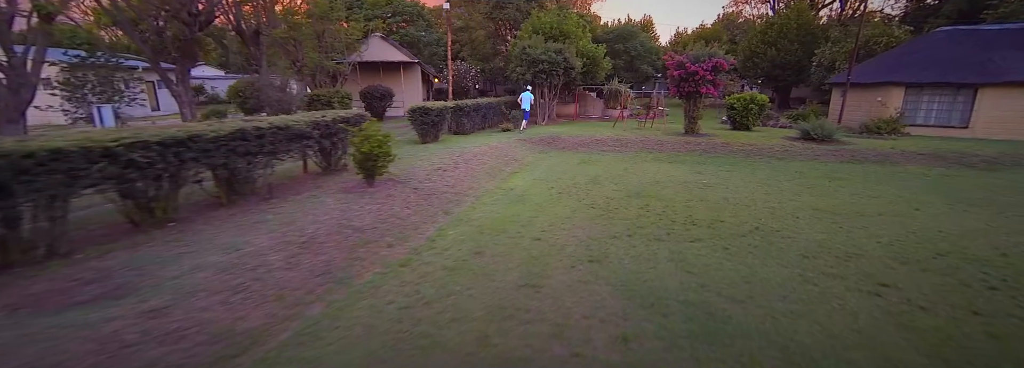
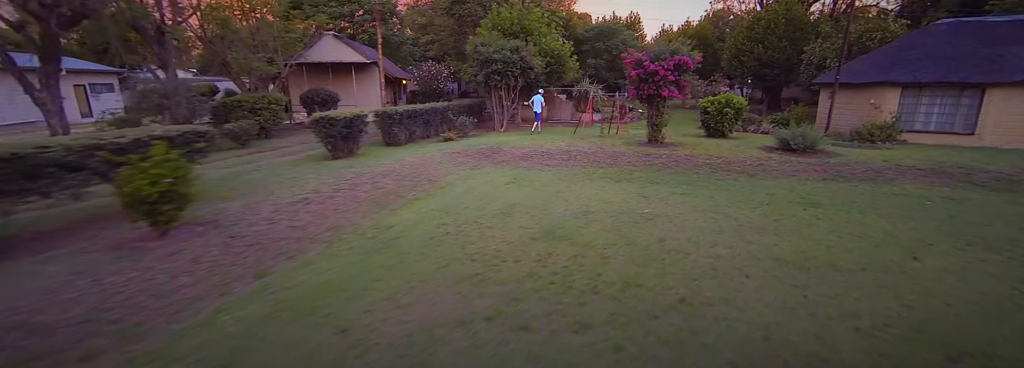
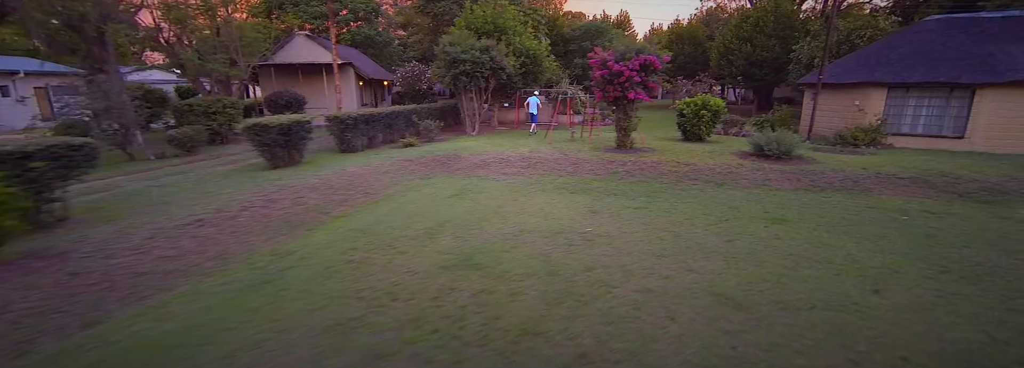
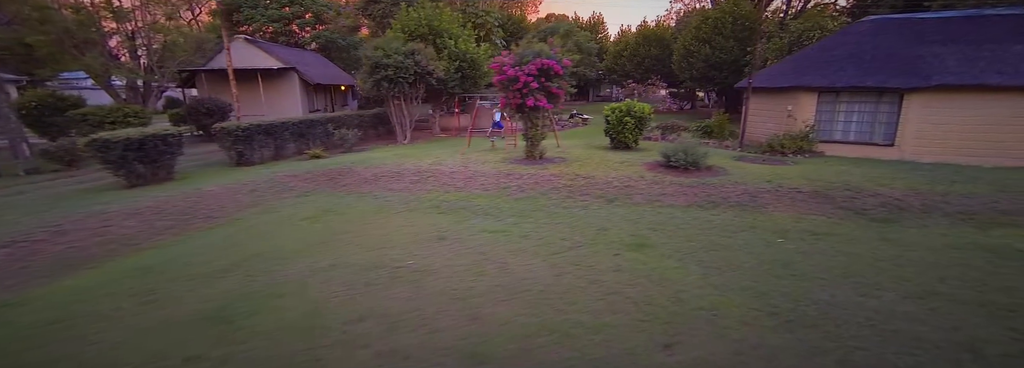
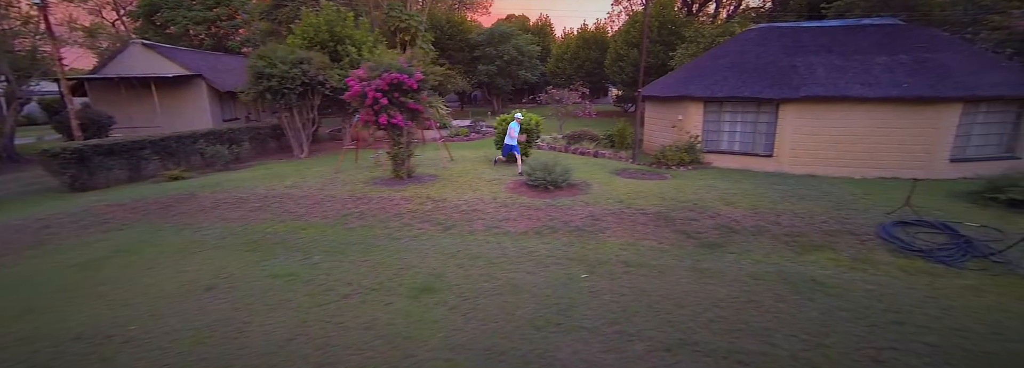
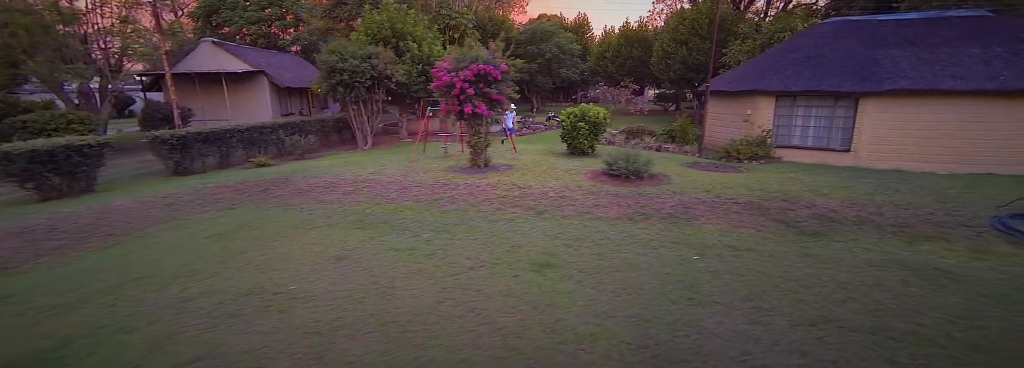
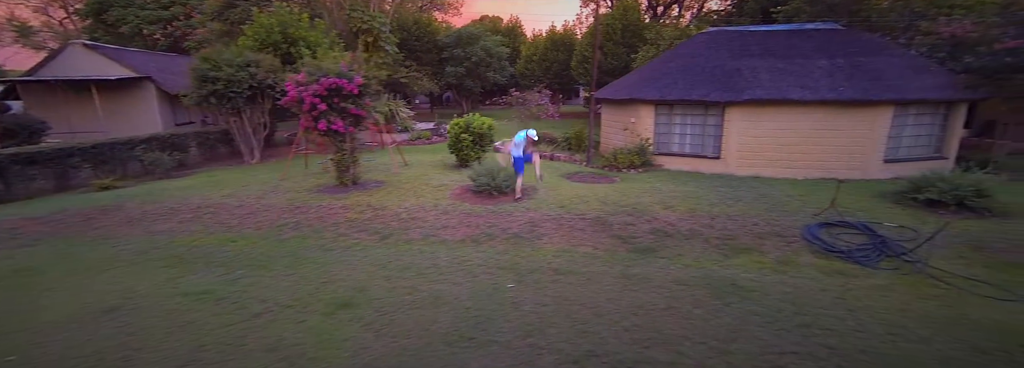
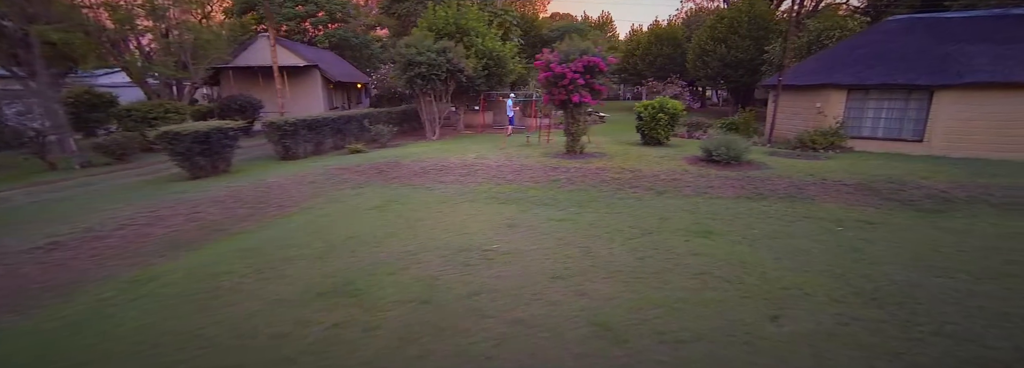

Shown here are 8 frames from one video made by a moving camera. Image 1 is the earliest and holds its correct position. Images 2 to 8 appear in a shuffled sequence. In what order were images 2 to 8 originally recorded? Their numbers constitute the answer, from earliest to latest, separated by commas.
2, 3, 8, 4, 6, 5, 7
